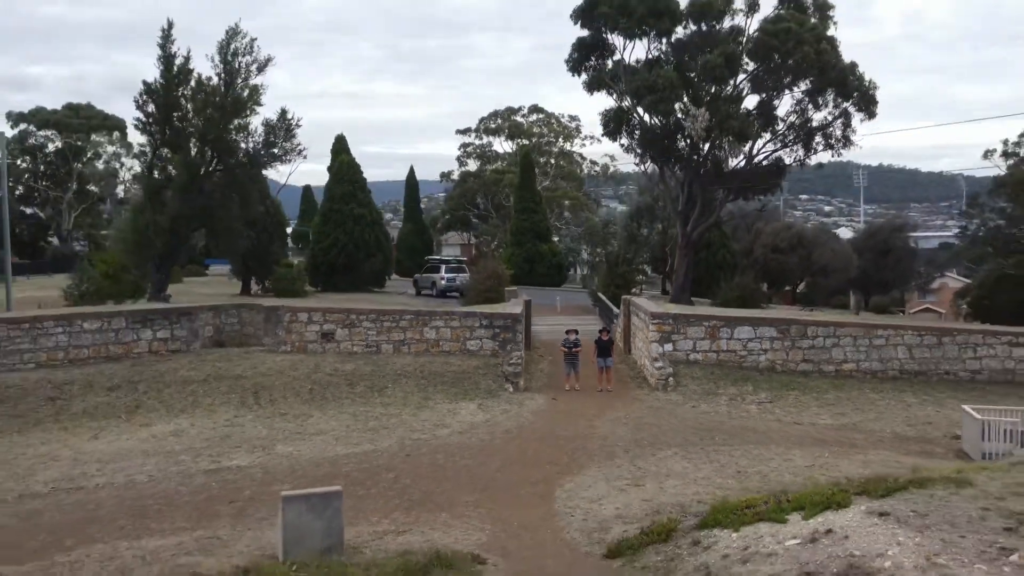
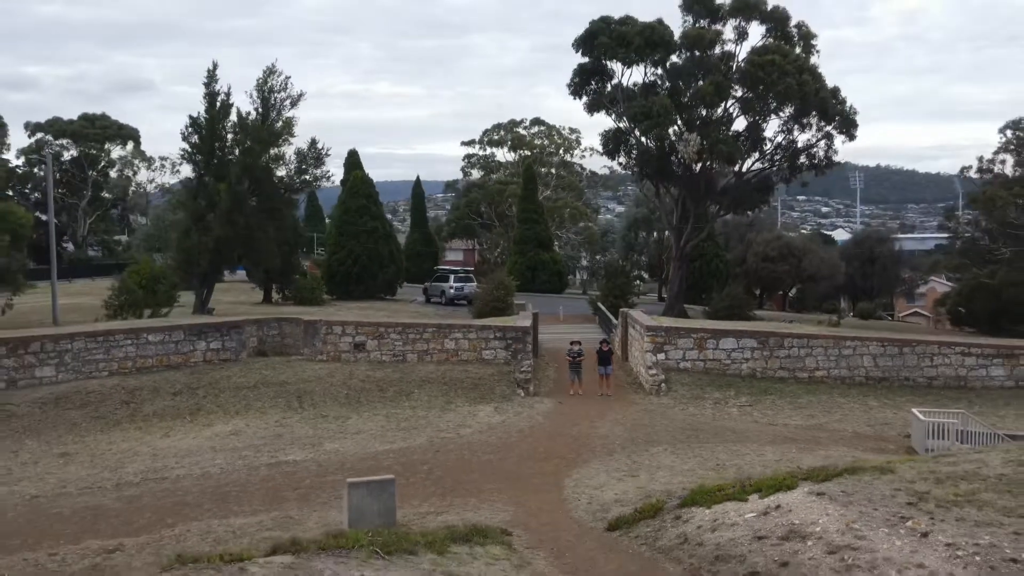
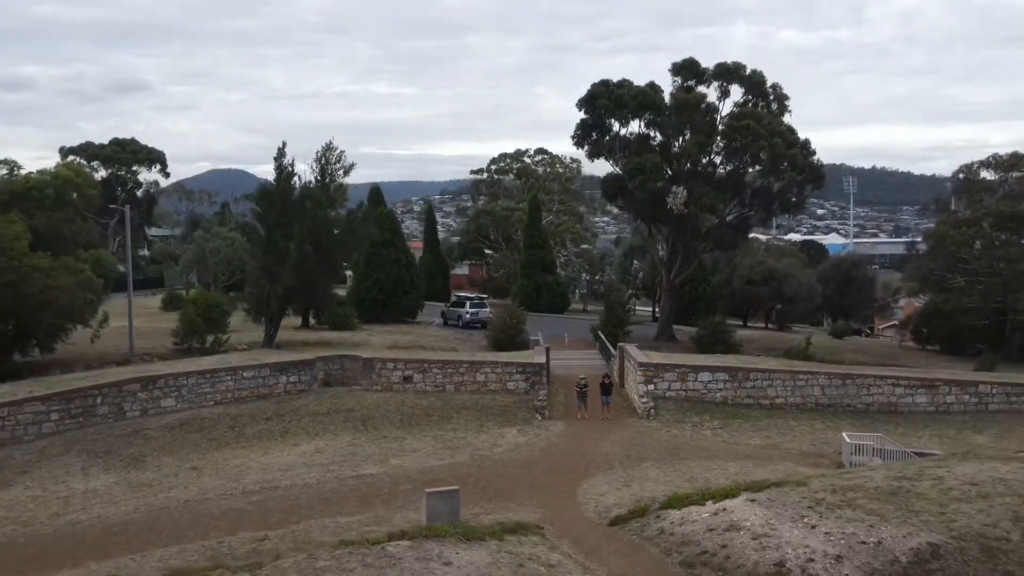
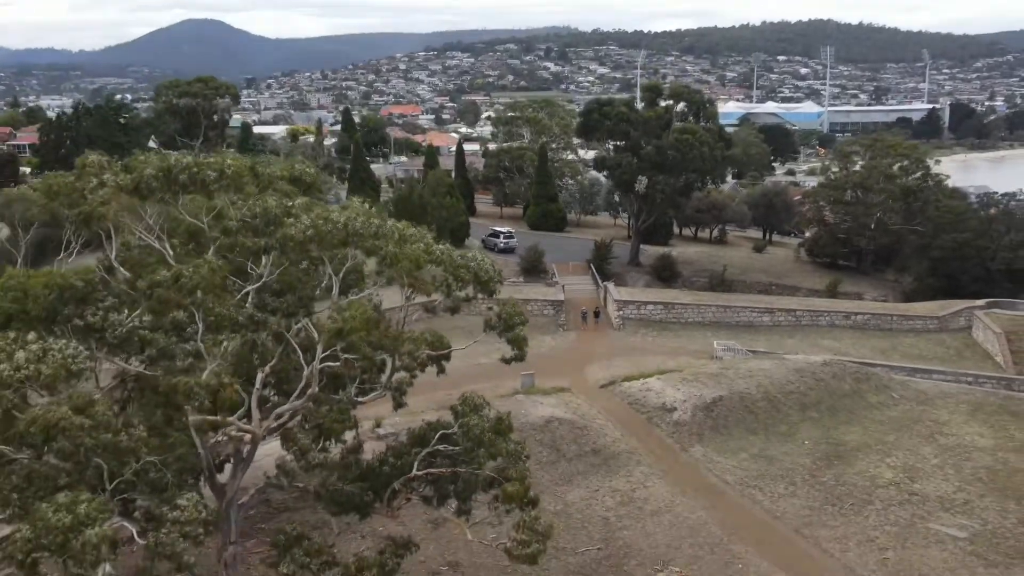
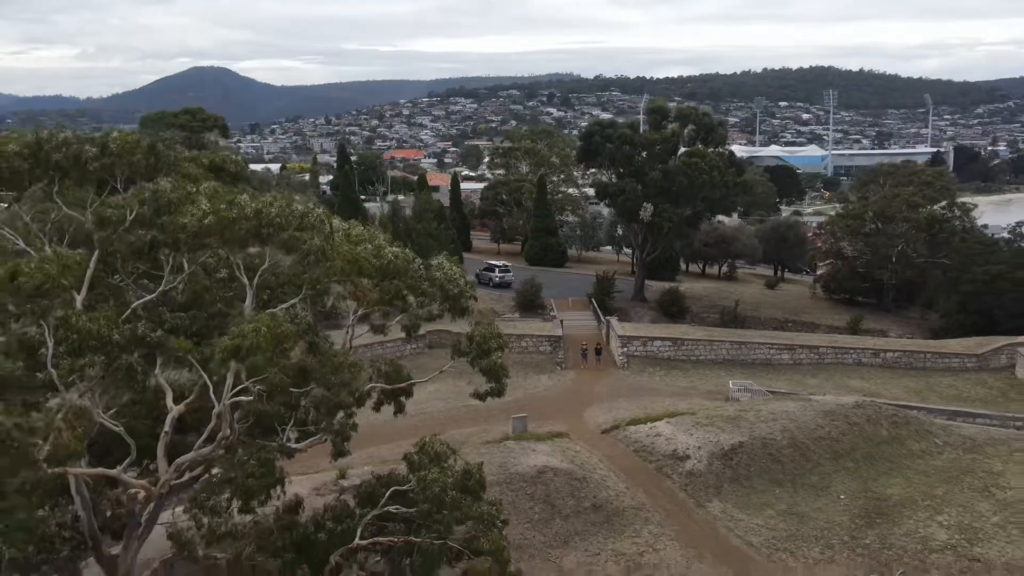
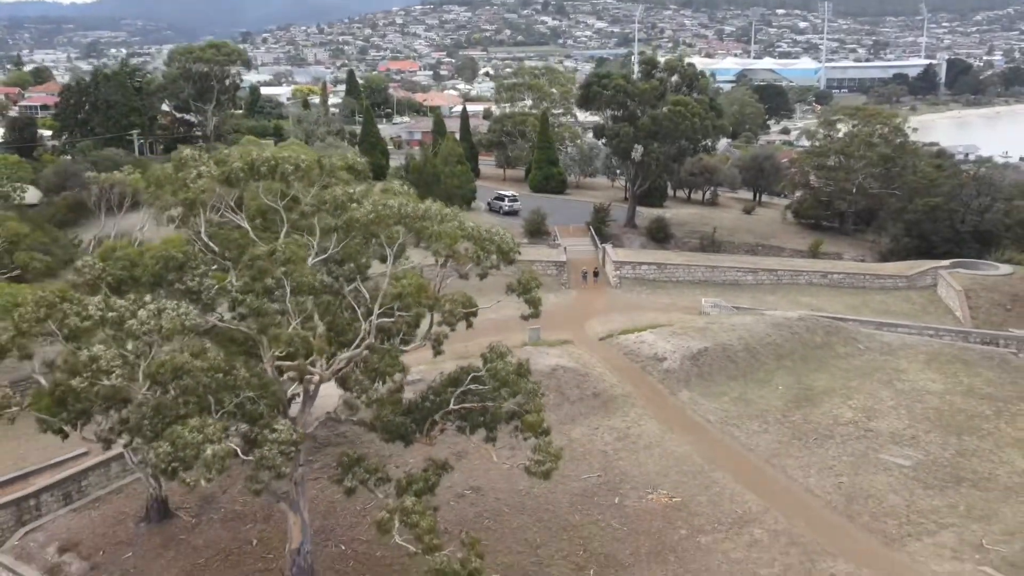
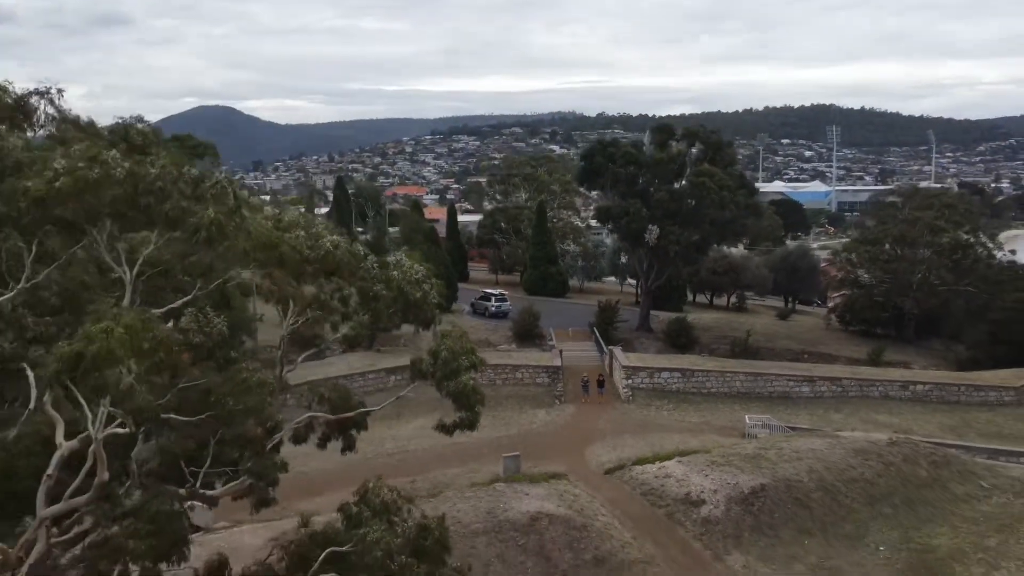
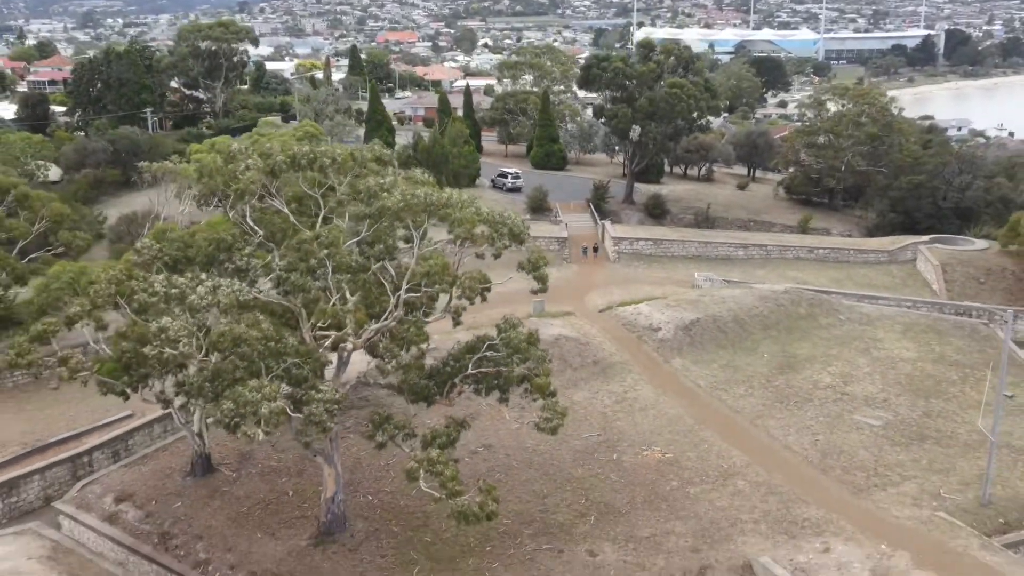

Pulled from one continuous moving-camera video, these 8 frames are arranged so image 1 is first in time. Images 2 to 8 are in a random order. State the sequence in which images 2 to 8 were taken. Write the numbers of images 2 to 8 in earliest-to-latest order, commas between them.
2, 3, 7, 5, 4, 6, 8
